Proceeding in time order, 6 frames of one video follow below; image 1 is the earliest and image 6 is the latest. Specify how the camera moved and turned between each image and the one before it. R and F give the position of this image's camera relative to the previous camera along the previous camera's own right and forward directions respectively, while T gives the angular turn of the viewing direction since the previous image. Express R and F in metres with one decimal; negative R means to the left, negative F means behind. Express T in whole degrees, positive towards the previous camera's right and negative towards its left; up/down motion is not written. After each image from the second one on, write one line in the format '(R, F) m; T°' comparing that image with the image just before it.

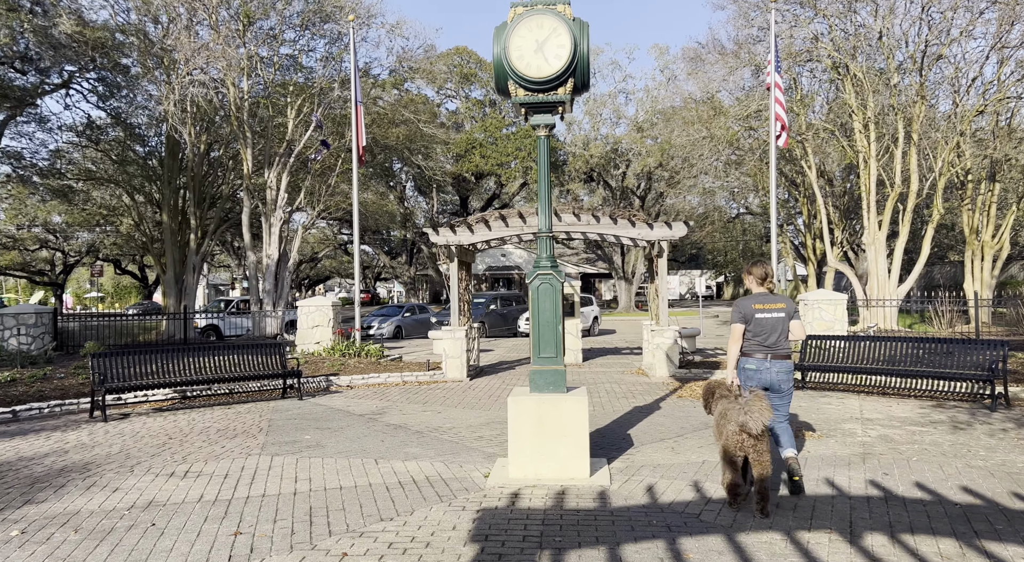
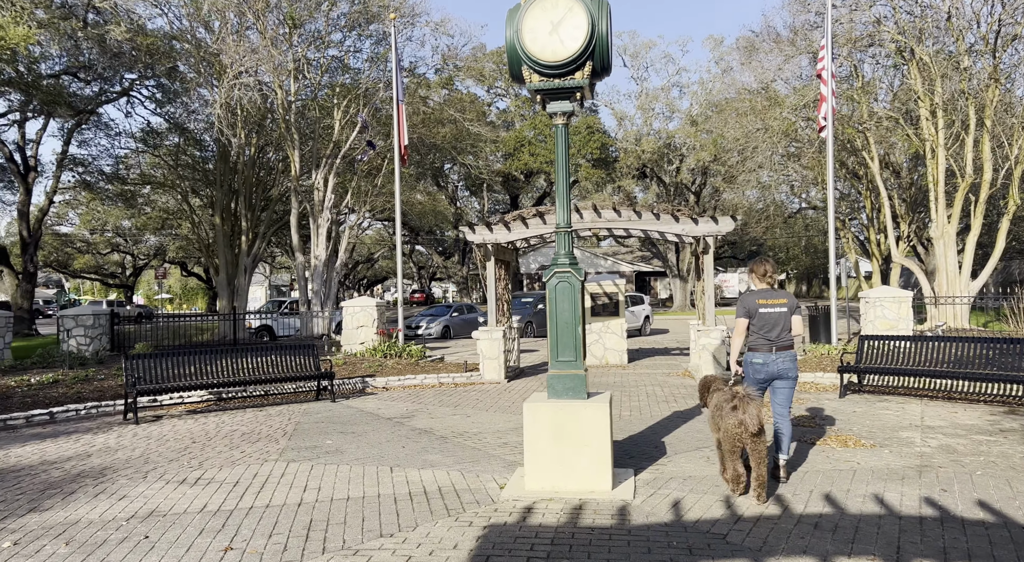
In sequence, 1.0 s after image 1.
(+0.3, +0.4) m; -4°
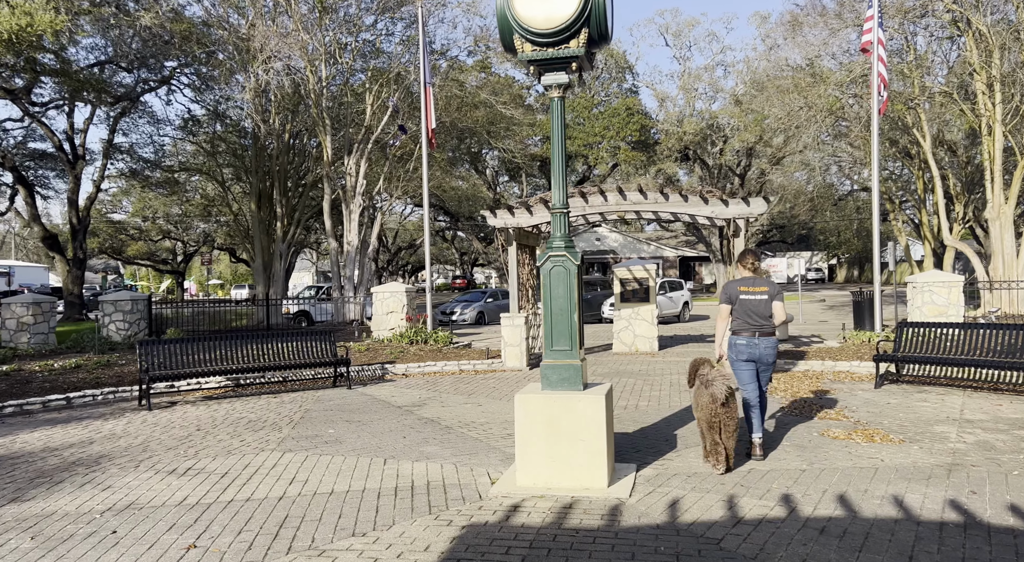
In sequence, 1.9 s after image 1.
(+0.4, +0.4) m; -3°
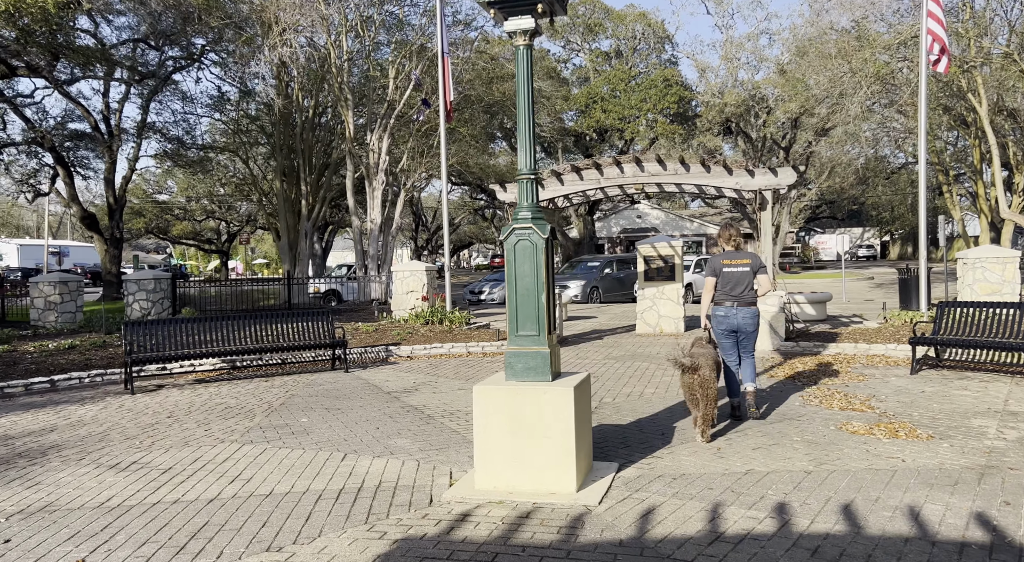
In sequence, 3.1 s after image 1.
(+0.6, +0.7) m; -3°
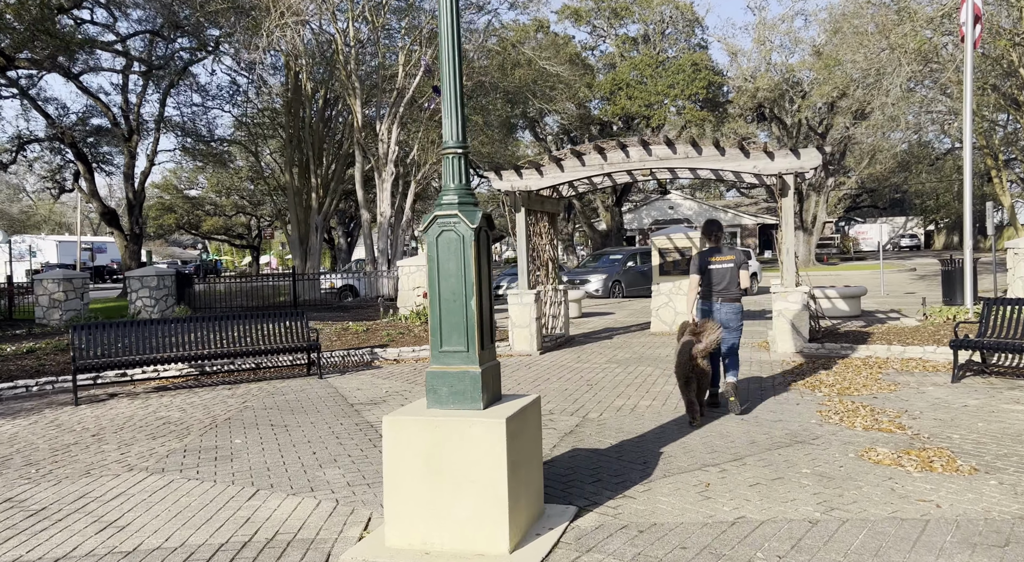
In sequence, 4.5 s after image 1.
(+0.6, +1.1) m; -3°
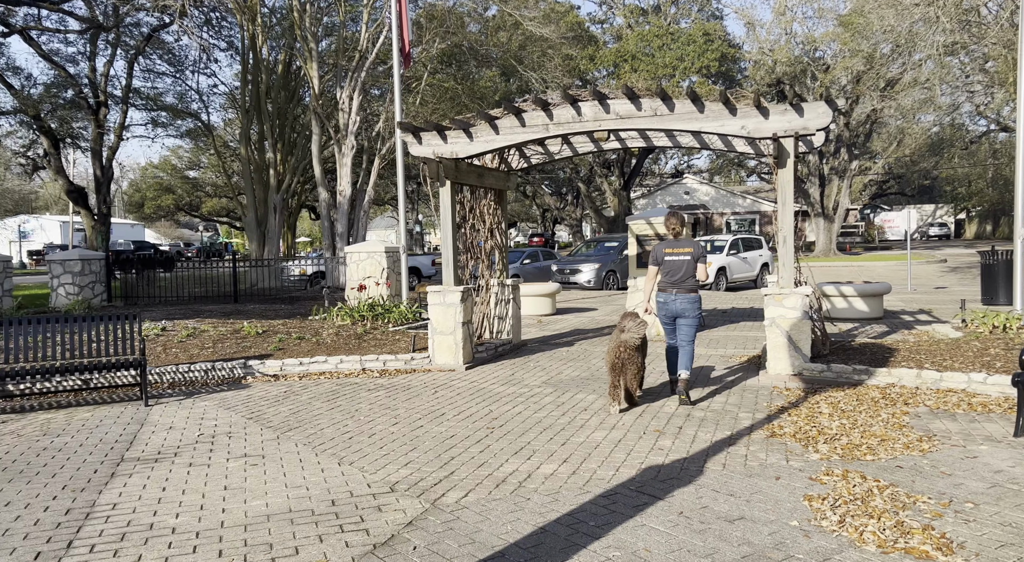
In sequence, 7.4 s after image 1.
(+1.2, +2.7) m; -2°
